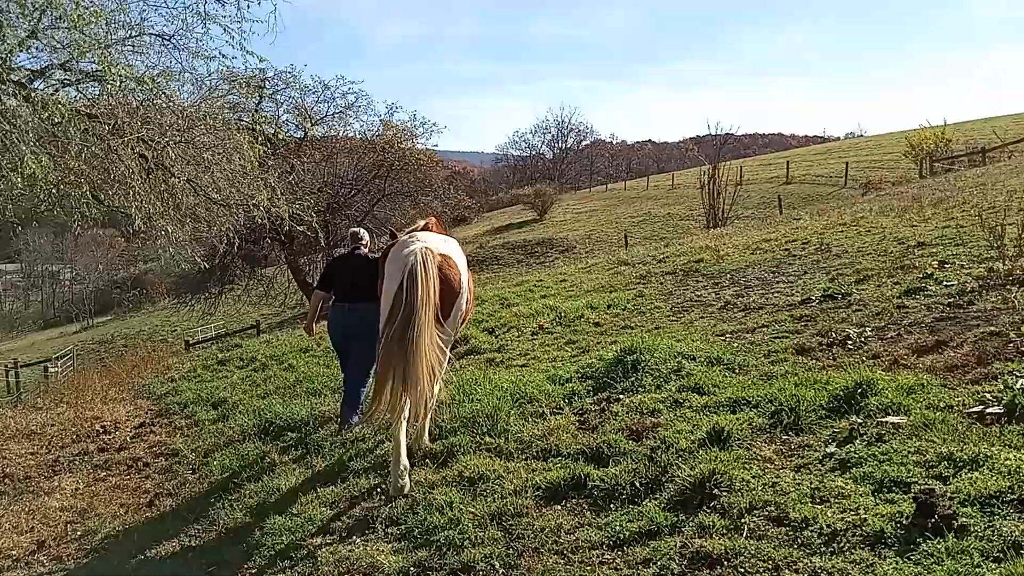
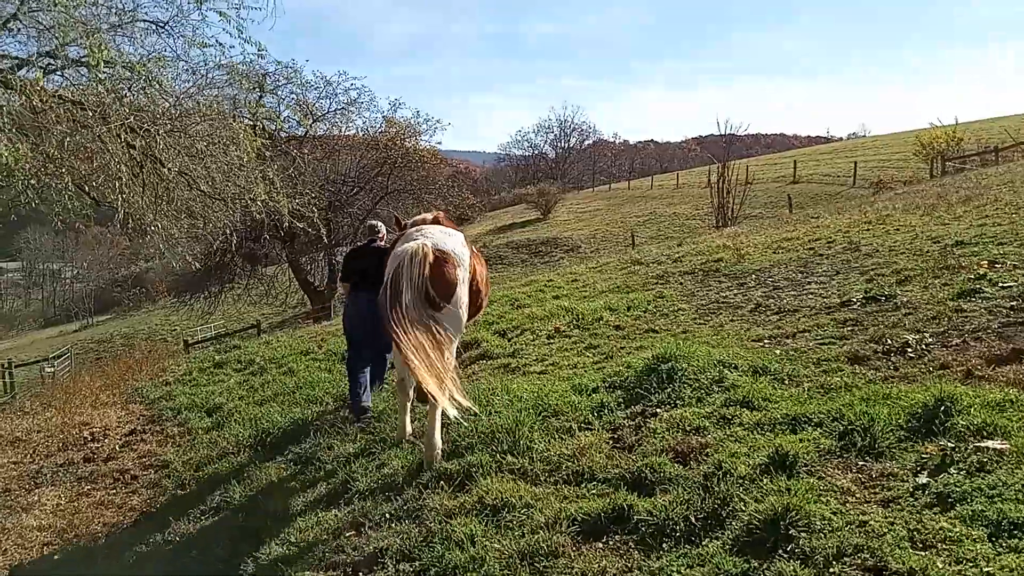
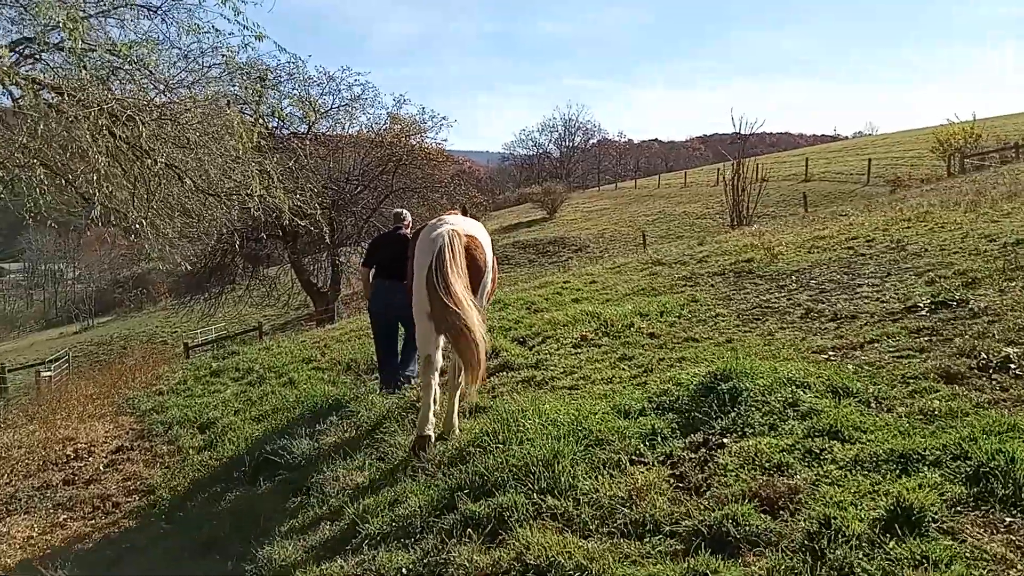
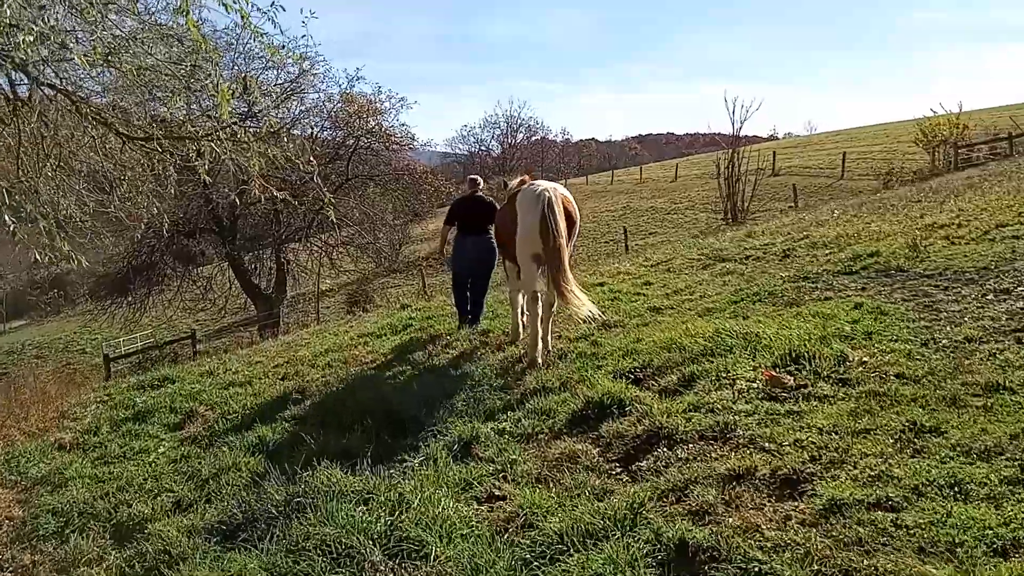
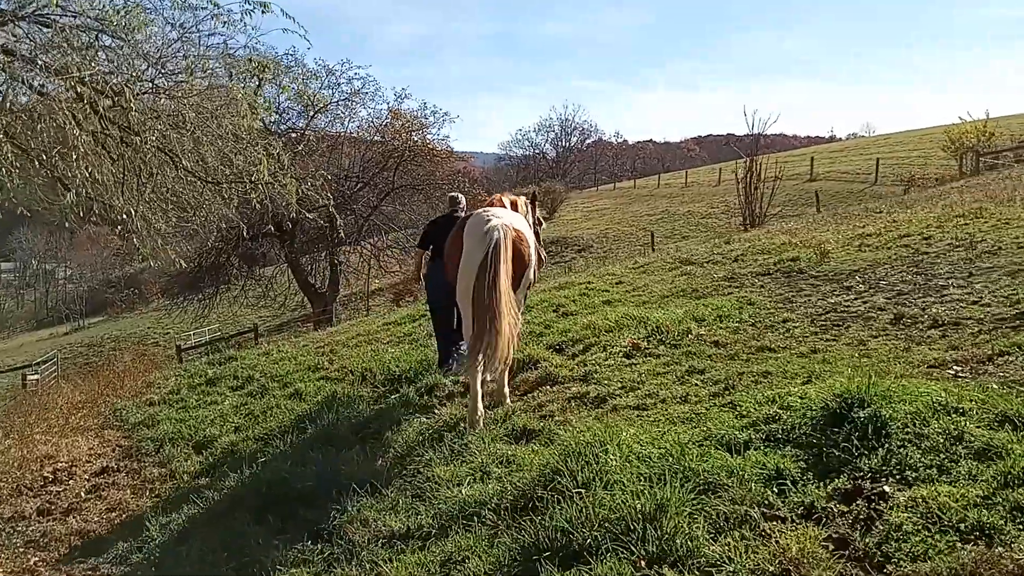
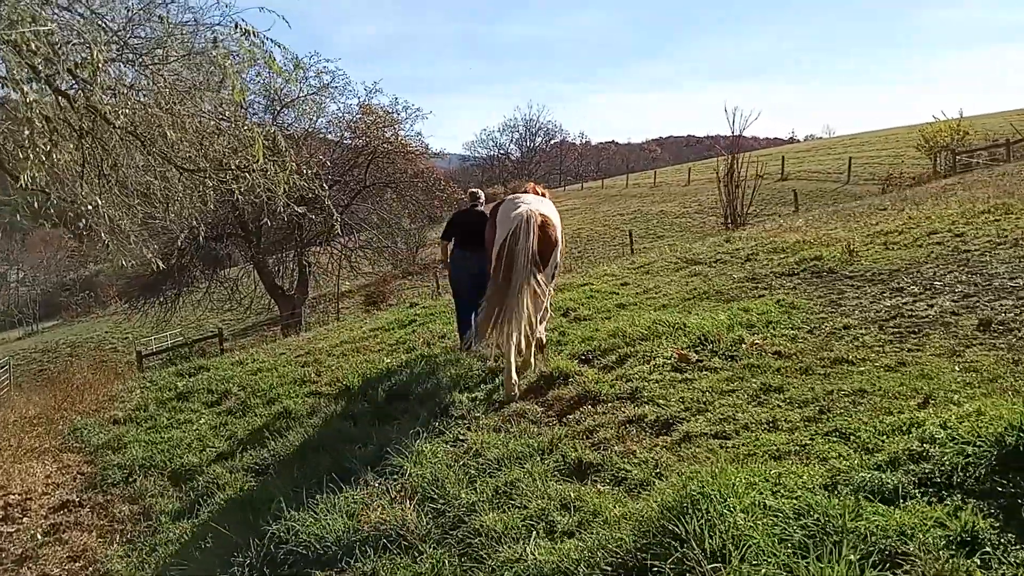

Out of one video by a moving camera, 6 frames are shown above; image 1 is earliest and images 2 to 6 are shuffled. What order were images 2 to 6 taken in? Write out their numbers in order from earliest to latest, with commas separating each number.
2, 3, 5, 6, 4
